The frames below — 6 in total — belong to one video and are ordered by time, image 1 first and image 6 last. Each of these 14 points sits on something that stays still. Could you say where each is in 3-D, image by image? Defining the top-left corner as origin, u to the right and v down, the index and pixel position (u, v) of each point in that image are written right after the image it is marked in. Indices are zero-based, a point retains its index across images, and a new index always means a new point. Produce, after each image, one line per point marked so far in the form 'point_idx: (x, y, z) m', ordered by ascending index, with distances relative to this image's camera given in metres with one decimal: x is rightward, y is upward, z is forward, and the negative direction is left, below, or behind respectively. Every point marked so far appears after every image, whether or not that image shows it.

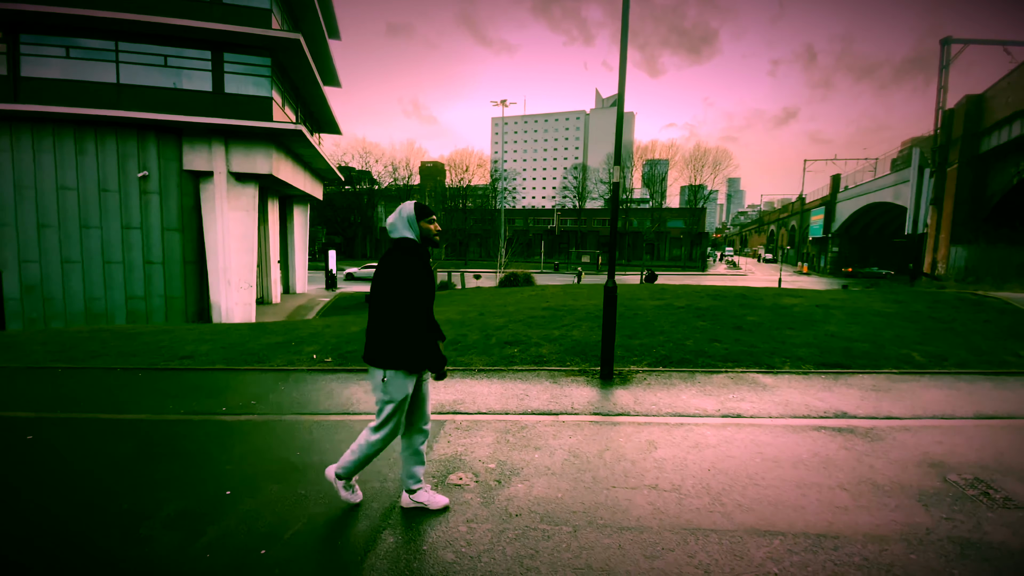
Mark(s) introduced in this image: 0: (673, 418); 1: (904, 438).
0: (+1.8, -1.4, +5.3) m
1: (+3.8, -1.5, +4.7) m
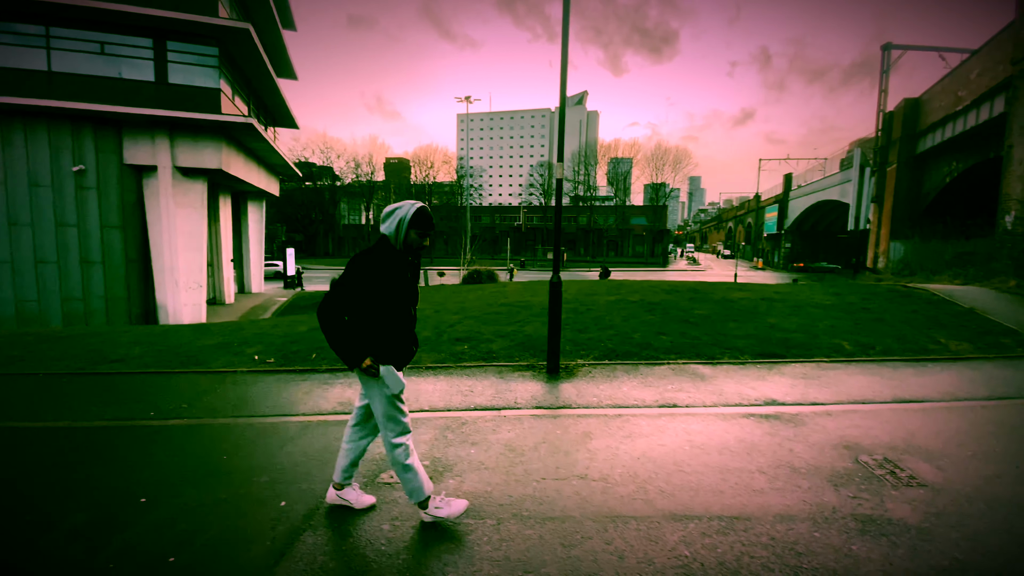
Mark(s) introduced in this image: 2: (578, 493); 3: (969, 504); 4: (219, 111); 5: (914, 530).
0: (+1.1, -1.4, +5.4) m
1: (+3.2, -1.4, +4.9) m
2: (+0.5, -1.5, +3.5) m
3: (+3.2, -1.5, +3.4) m
4: (-9.6, +5.8, +15.7) m
5: (+2.6, -1.5, +3.0) m
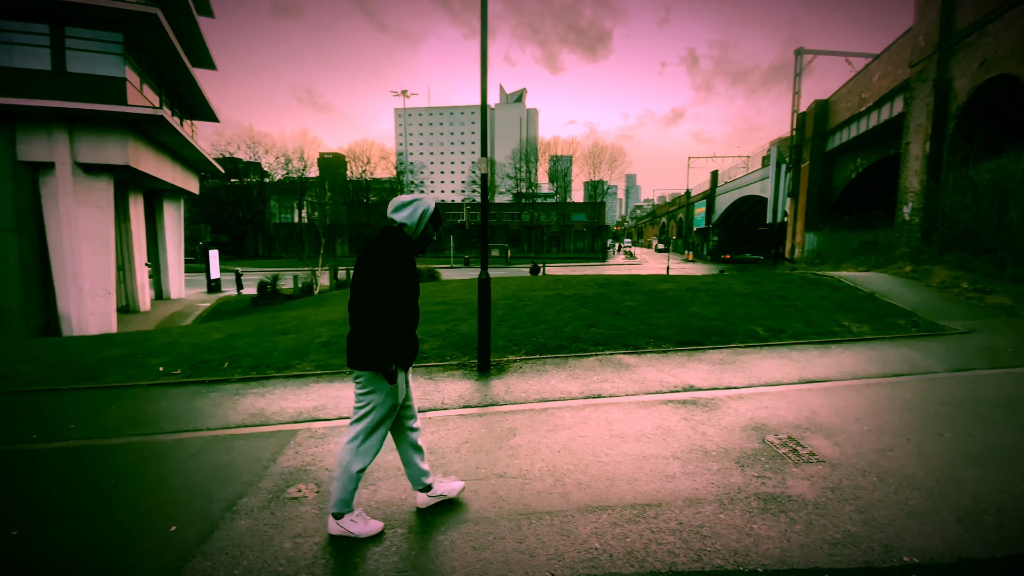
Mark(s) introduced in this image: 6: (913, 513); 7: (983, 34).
0: (+0.3, -1.3, +5.4) m
1: (+2.4, -1.3, +5.1) m
2: (-0.1, -1.5, +3.5) m
3: (+2.6, -1.4, +3.6) m
4: (-11.7, +5.6, +14.4) m
5: (+2.0, -1.5, +3.2) m
6: (+2.6, -1.4, +3.1) m
7: (+14.8, +7.9, +15.0) m
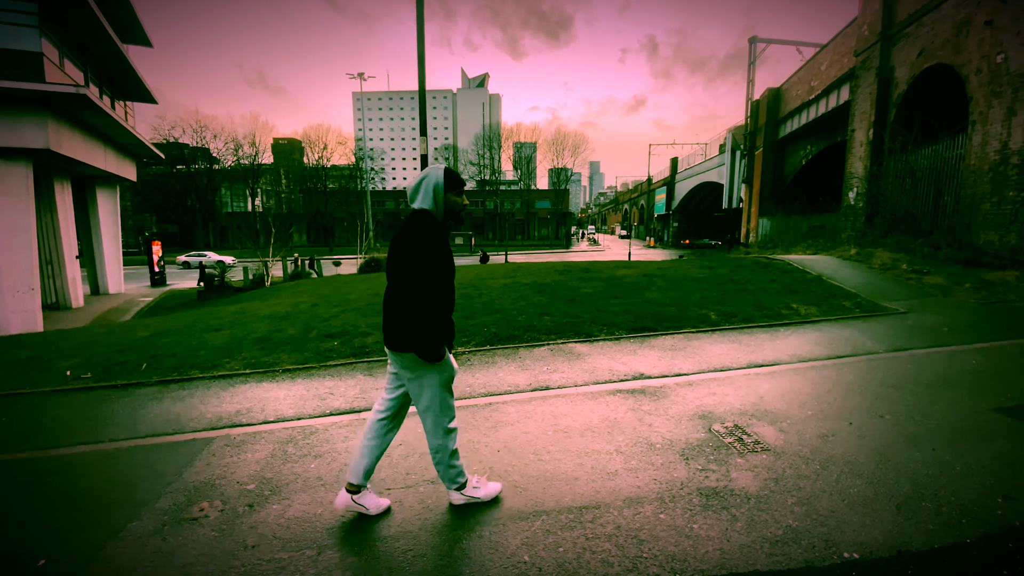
0: (-0.3, -1.2, +5.1) m
1: (+1.8, -1.1, +5.0) m
2: (-0.6, -1.4, +3.2) m
3: (+2.1, -1.3, +3.5) m
4: (-13.0, +5.7, +13.0) m
5: (+1.5, -1.3, +3.1) m
6: (+2.1, -1.3, +3.0) m
7: (+13.3, +8.6, +15.5) m
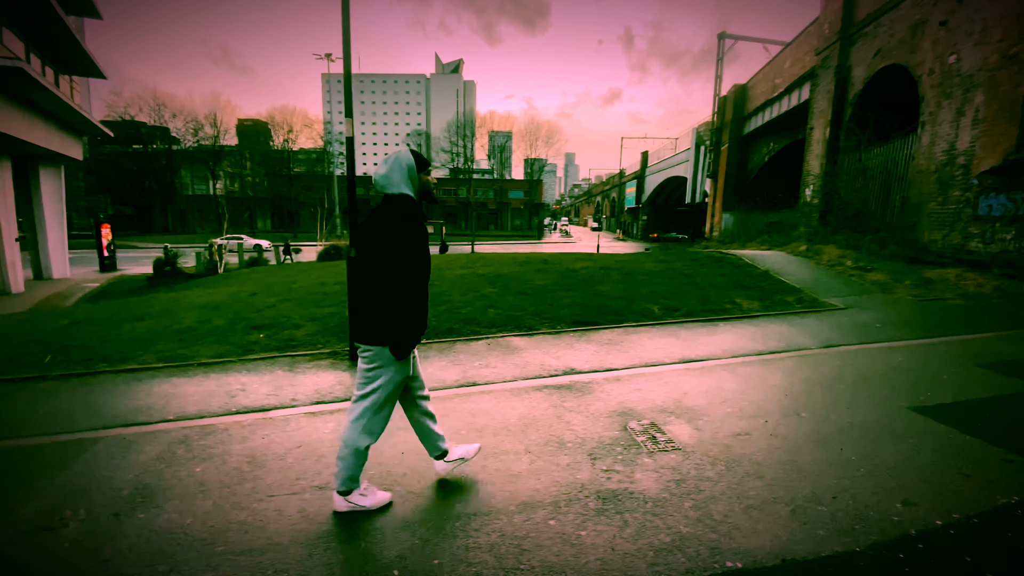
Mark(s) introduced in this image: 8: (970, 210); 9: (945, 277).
0: (-1.1, -1.1, +4.9) m
1: (+1.0, -1.0, +4.9) m
2: (-1.3, -1.4, +3.0) m
3: (+1.4, -1.3, +3.4) m
4: (-14.1, +6.1, +12.0) m
5: (+0.9, -1.3, +3.0) m
6: (+1.5, -1.3, +2.9) m
7: (+12.1, +8.7, +15.8) m
8: (+11.2, +1.9, +11.8) m
9: (+9.6, +0.3, +10.7) m
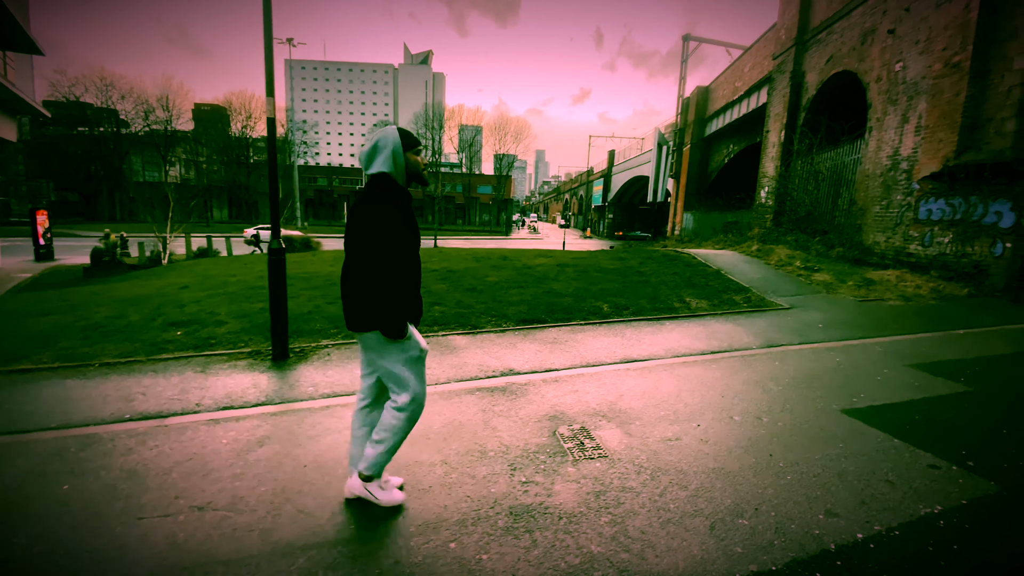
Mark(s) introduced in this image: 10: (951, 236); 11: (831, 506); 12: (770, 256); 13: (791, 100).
0: (-1.8, -1.0, +4.5) m
1: (+0.3, -1.0, +4.7) m
2: (-1.8, -1.3, +2.6) m
3: (+0.8, -1.3, +3.2) m
4: (-15.1, +6.4, +10.7) m
5: (+0.3, -1.3, +2.8) m
6: (+0.9, -1.3, +2.7) m
7: (+10.8, +8.7, +16.3) m
8: (+10.1, +1.9, +12.2) m
9: (+8.6, +0.2, +11.0) m
10: (+10.2, +1.2, +11.1) m
11: (+2.0, -1.3, +2.9) m
12: (+7.4, +0.9, +13.7) m
13: (+10.6, +7.1, +18.2) m
